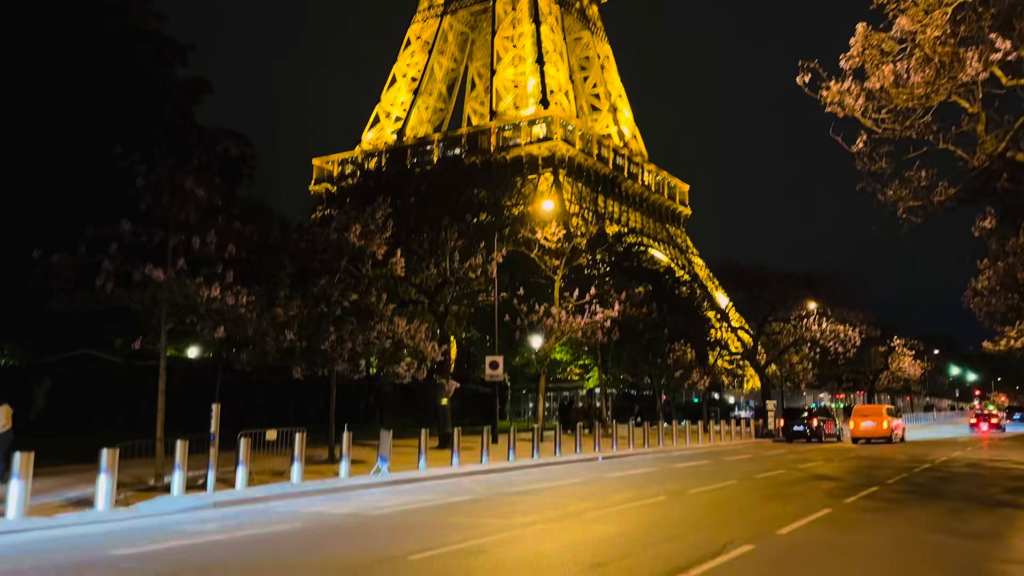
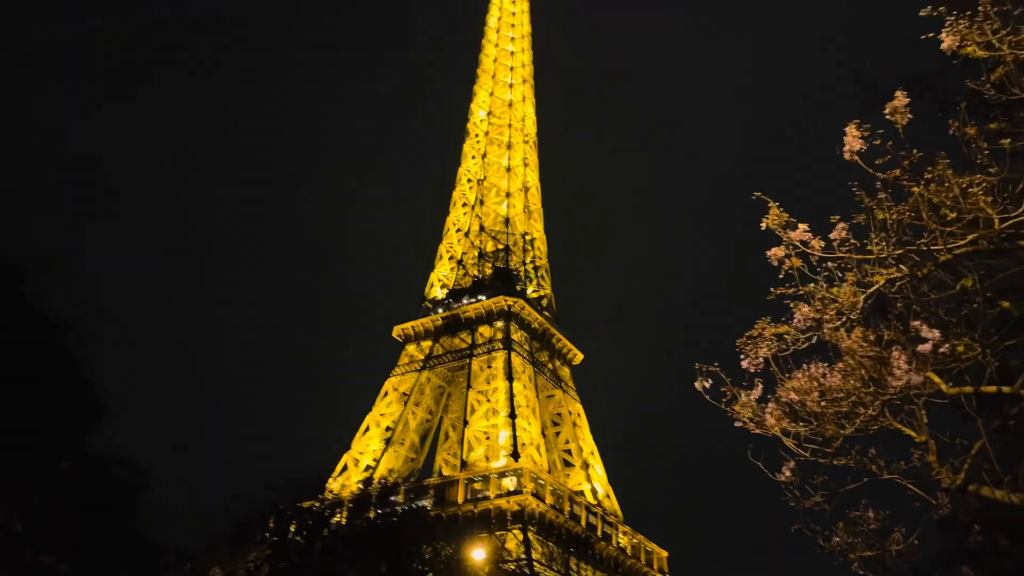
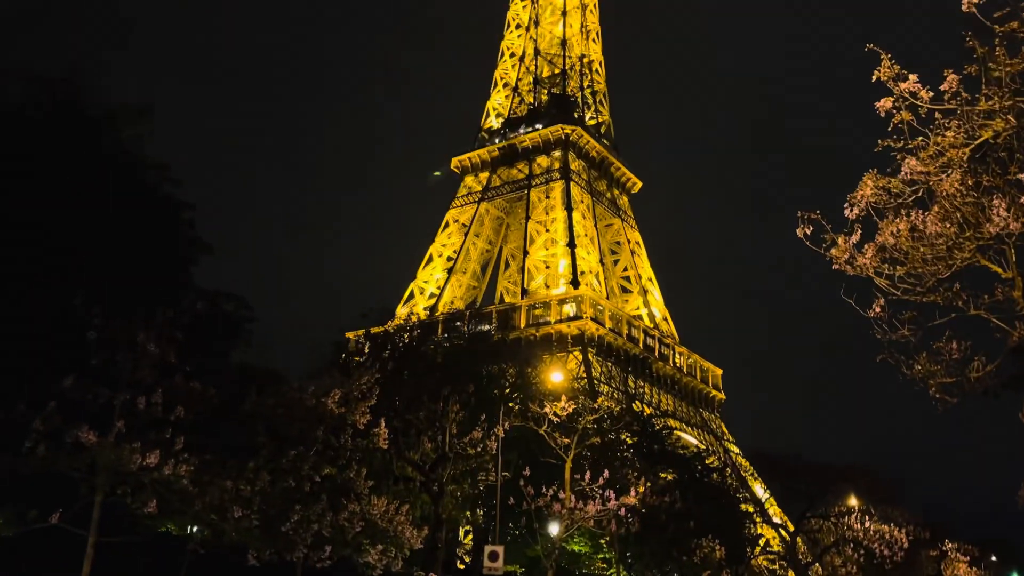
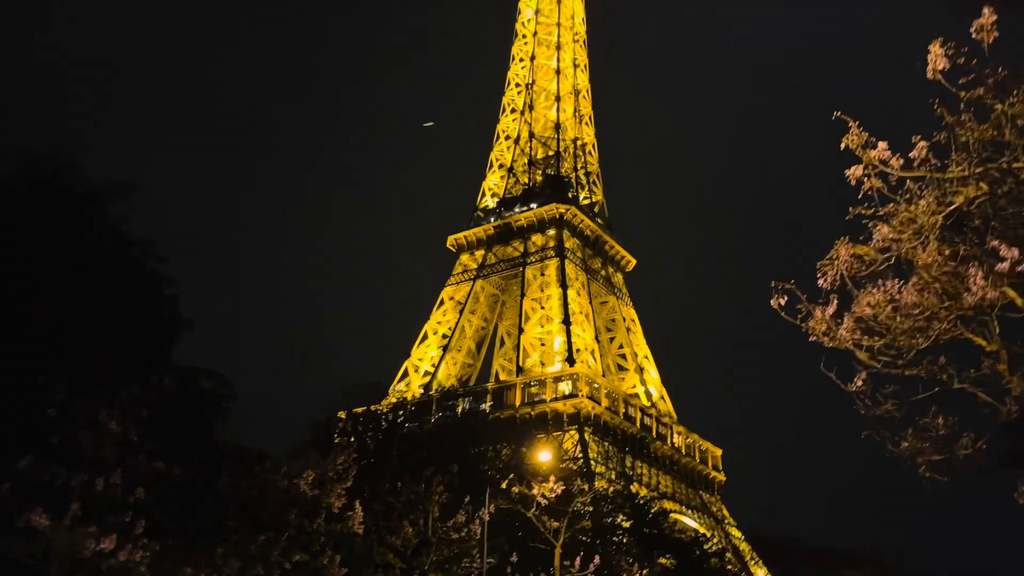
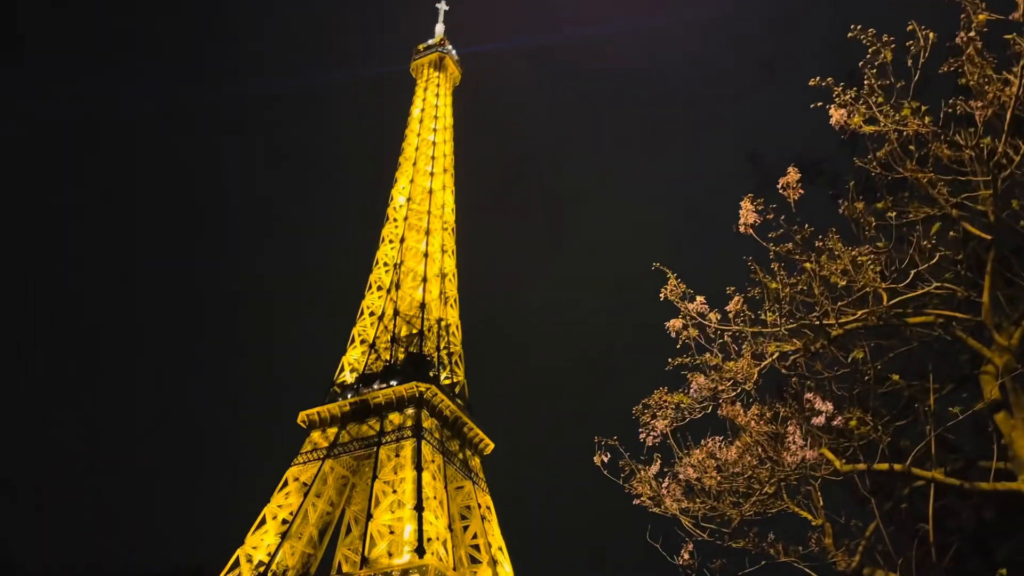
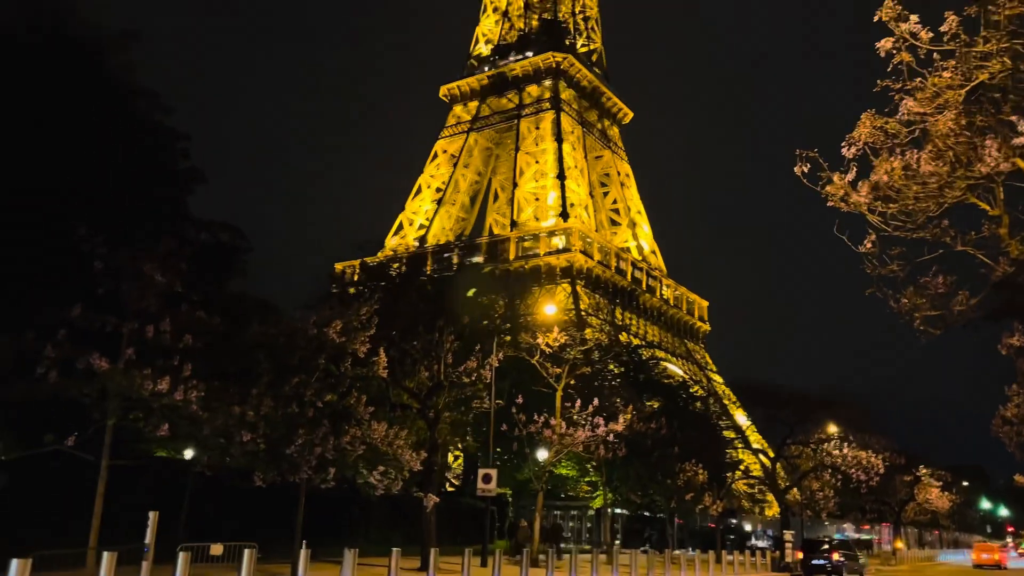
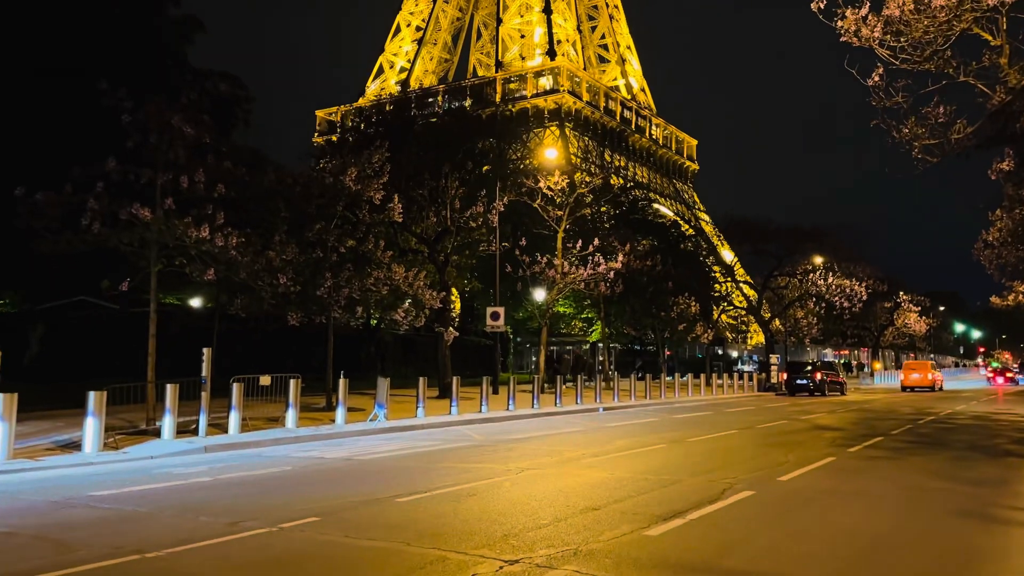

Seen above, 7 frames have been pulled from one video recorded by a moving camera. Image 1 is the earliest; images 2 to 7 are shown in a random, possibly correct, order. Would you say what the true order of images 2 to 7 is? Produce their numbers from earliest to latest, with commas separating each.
7, 6, 3, 4, 2, 5
